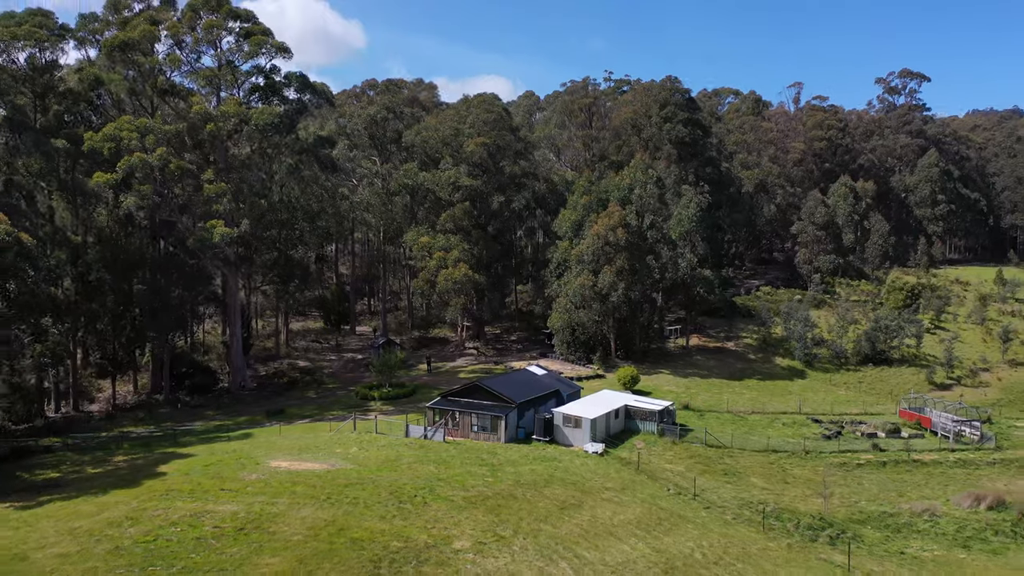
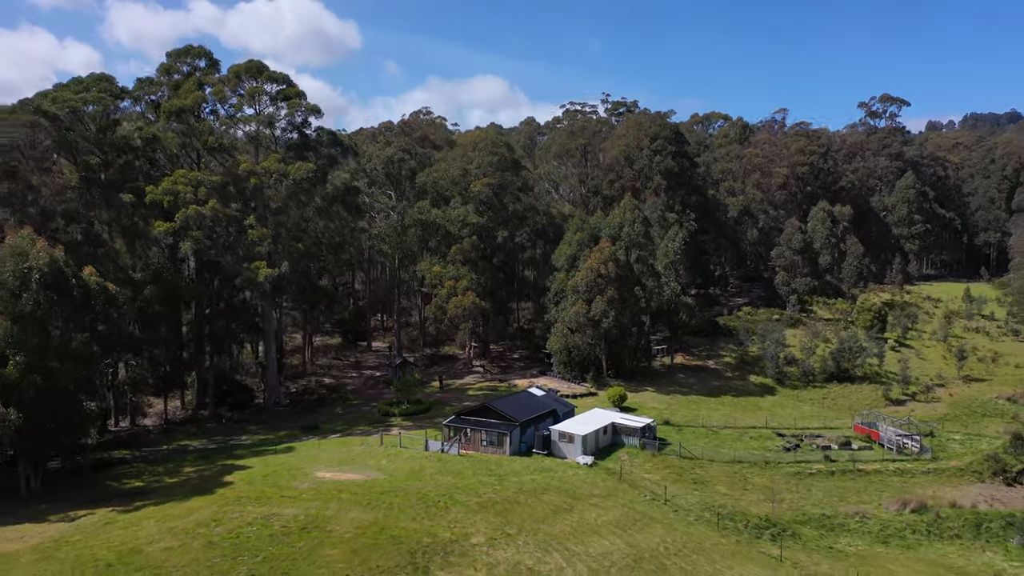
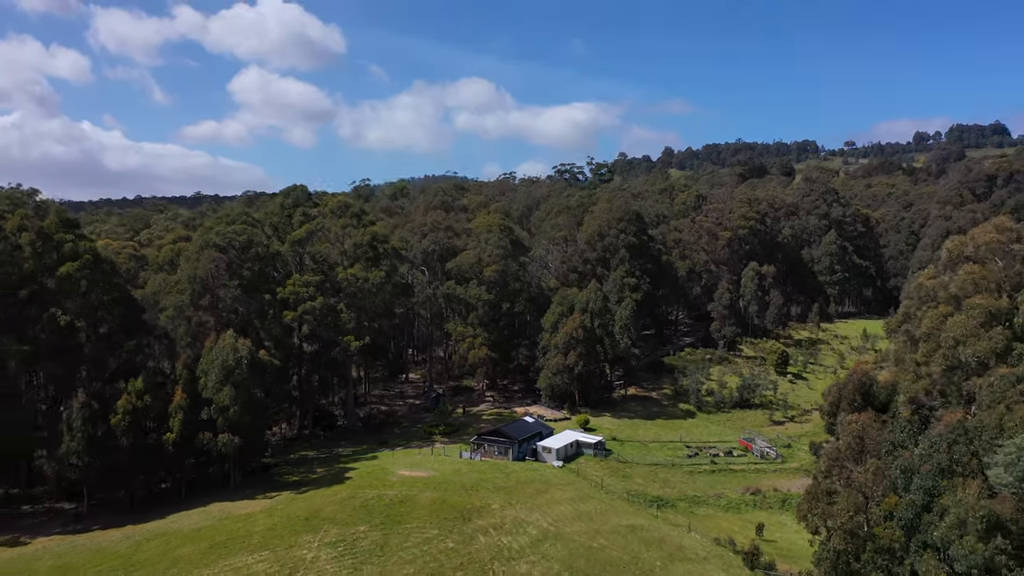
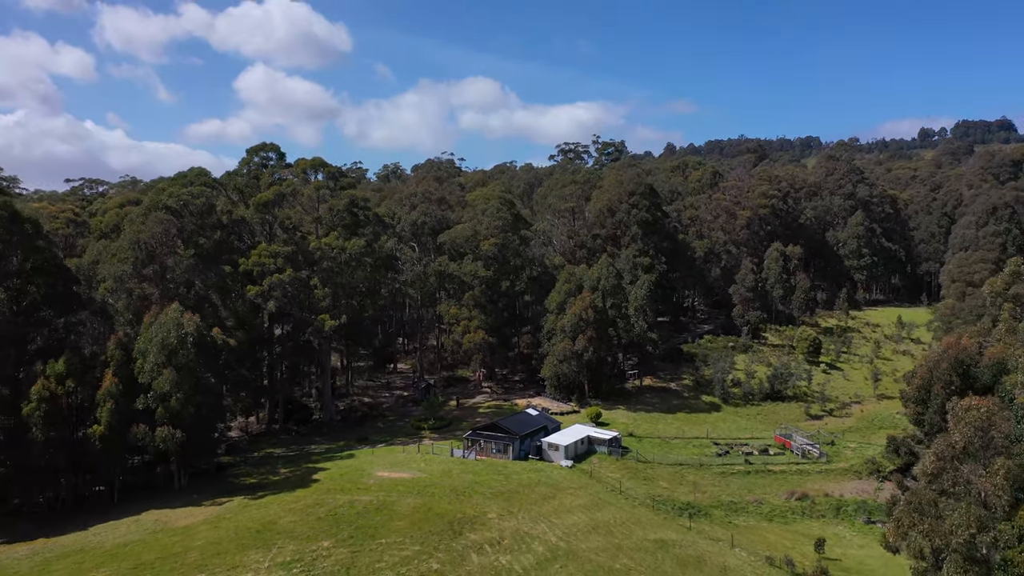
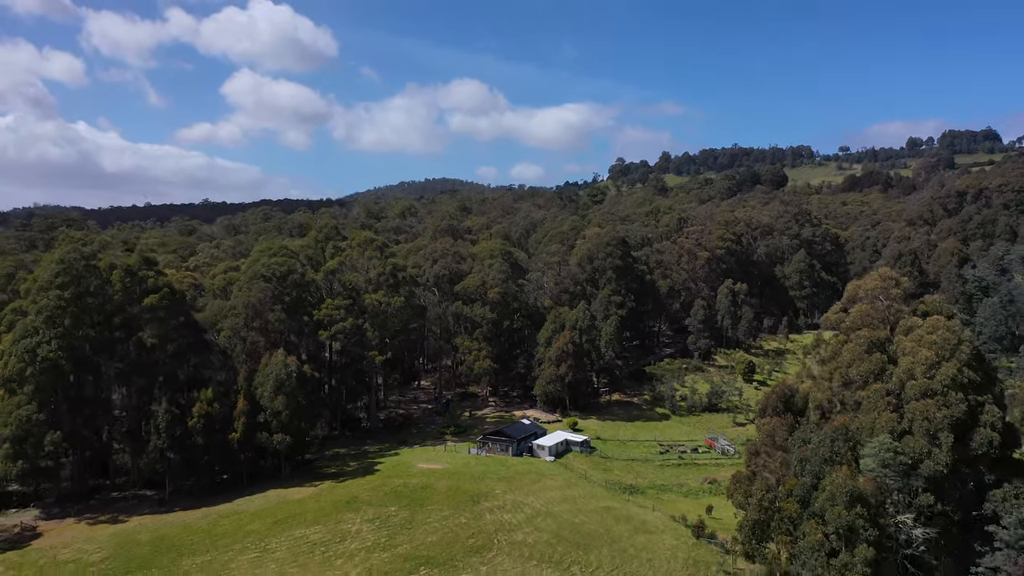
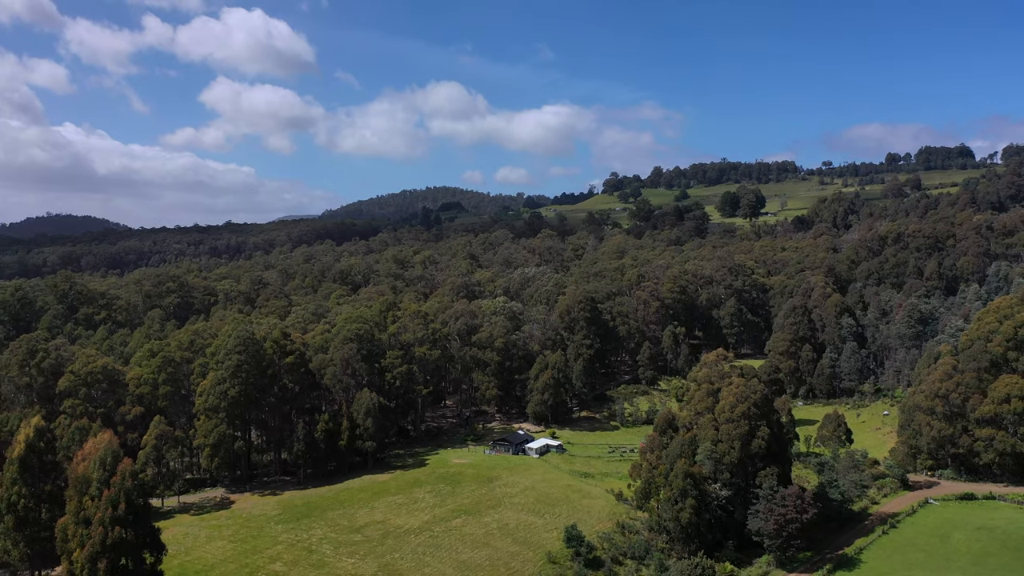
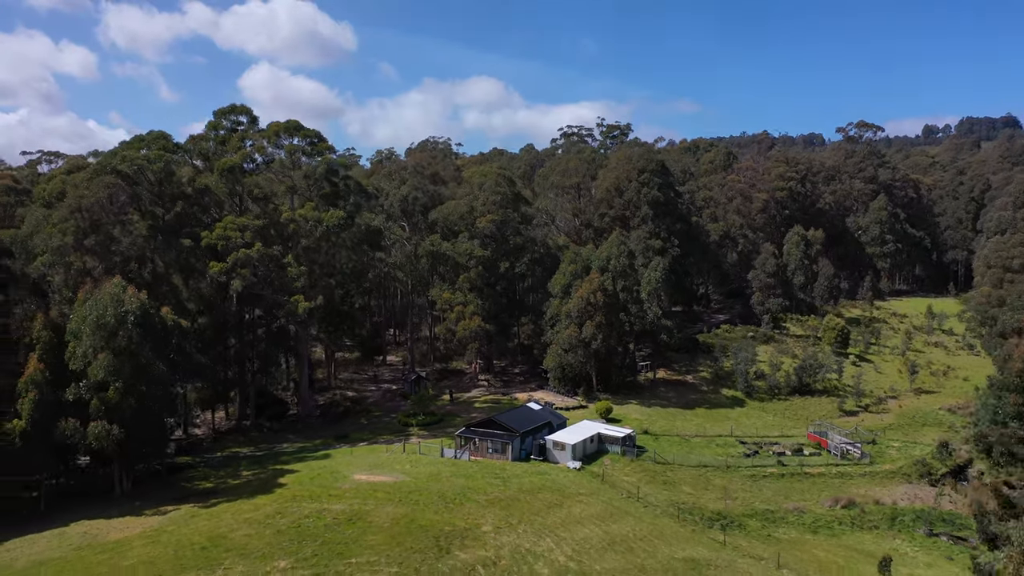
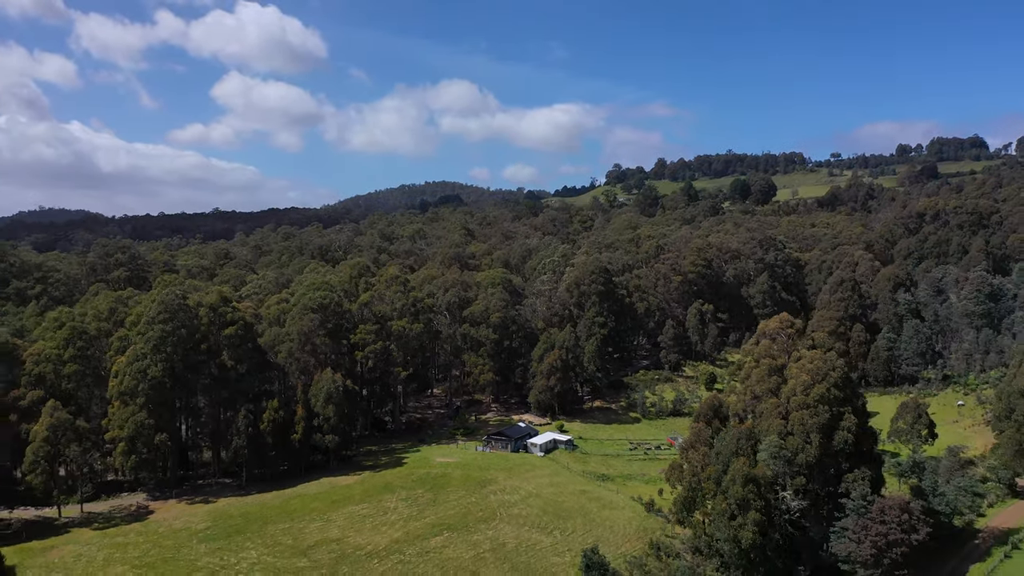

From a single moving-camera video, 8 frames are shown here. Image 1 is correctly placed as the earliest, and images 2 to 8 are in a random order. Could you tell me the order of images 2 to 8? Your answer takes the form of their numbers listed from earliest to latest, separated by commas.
2, 7, 4, 3, 5, 8, 6
